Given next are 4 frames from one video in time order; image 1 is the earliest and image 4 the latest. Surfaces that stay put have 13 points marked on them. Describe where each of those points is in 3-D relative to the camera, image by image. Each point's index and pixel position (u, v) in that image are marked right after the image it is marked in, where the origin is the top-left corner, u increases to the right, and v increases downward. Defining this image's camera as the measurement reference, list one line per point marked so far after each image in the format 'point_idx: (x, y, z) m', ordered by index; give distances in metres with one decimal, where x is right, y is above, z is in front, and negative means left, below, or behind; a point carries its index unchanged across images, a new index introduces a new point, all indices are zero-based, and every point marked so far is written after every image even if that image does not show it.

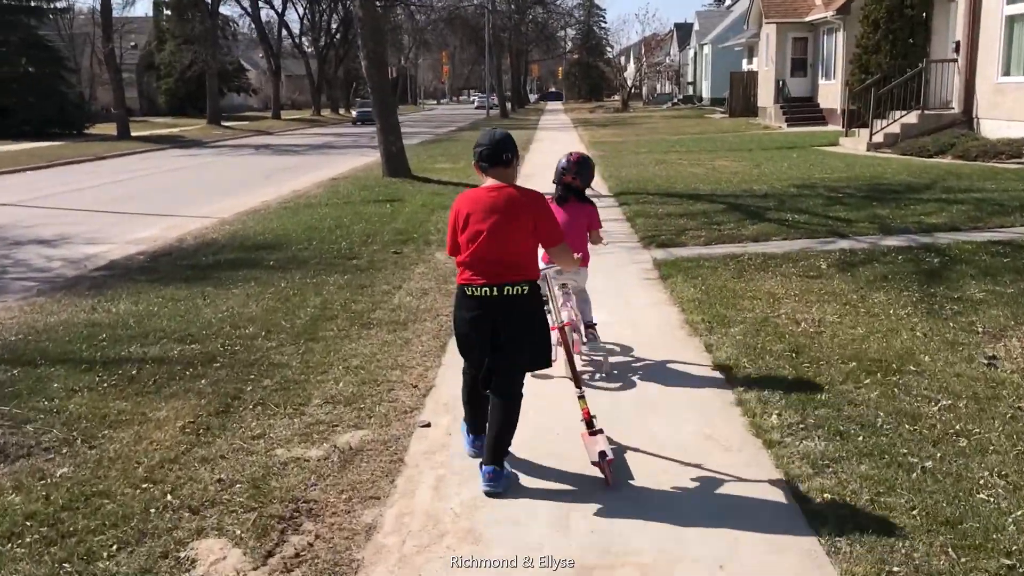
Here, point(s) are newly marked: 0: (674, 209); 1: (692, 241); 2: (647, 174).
0: (+2.1, +1.0, +12.3) m
1: (+1.9, +0.5, +10.0) m
2: (+2.5, +2.1, +17.6) m
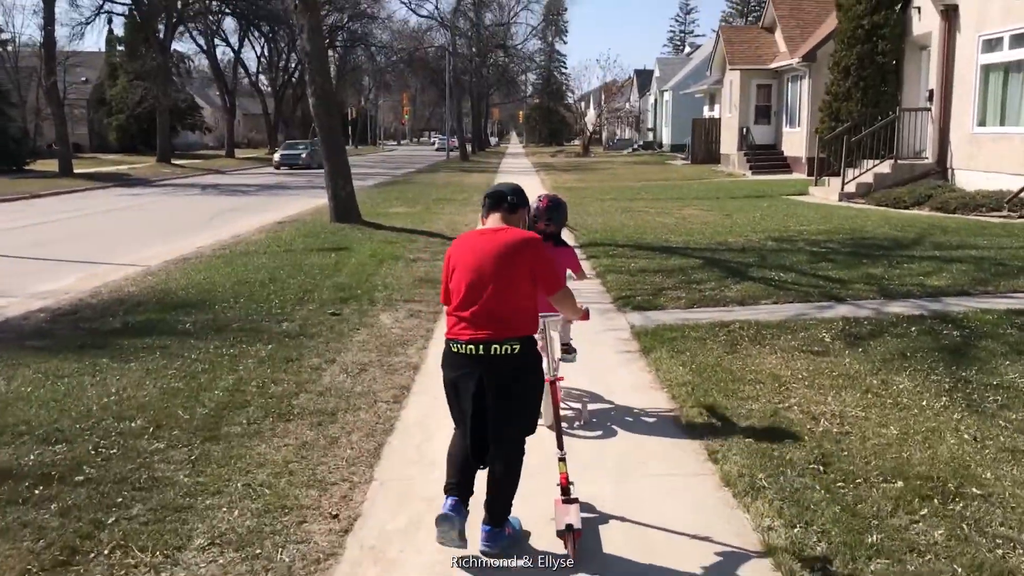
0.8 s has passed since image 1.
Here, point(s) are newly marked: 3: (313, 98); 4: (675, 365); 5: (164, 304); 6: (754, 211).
0: (+1.6, +0.3, +11.2) m
1: (+1.5, -0.1, +8.8) m
2: (+1.8, +1.1, +16.5) m
3: (-3.1, +3.0, +14.9) m
4: (+1.1, -0.5, +6.4) m
5: (-3.4, -0.2, +9.3) m
6: (+4.6, +1.5, +18.1) m
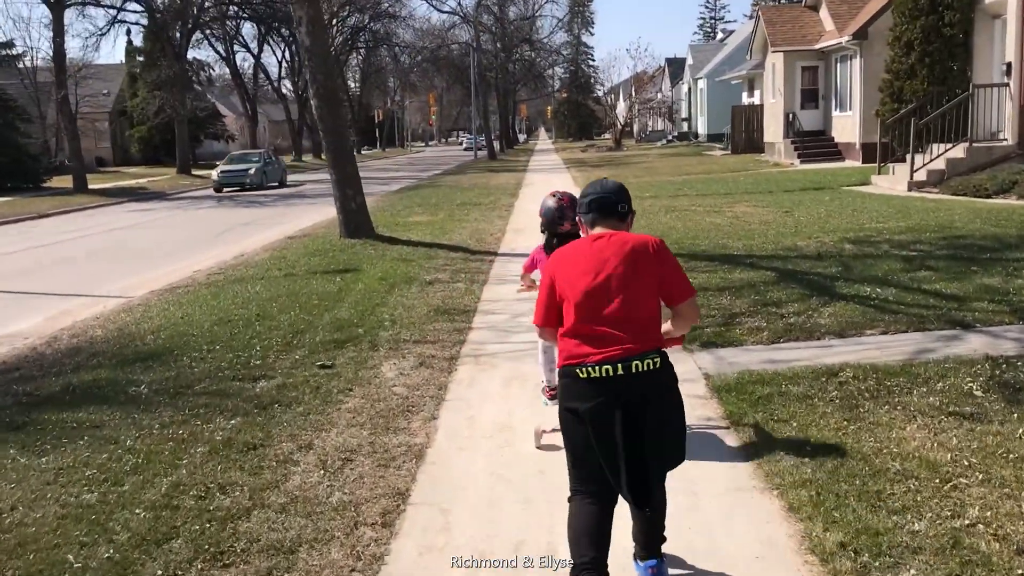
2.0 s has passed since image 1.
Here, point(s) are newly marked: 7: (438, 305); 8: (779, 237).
0: (+1.9, +0.1, +9.3) m
1: (+1.8, -0.4, +7.0) m
2: (+2.3, +0.9, +14.7) m
3: (-2.7, +2.6, +13.2) m
4: (+1.3, -0.8, +4.6) m
5: (-3.1, -0.5, +7.6) m
6: (+5.2, +1.4, +16.2) m
7: (-0.7, -0.2, +9.1) m
8: (+3.6, +0.7, +12.8) m
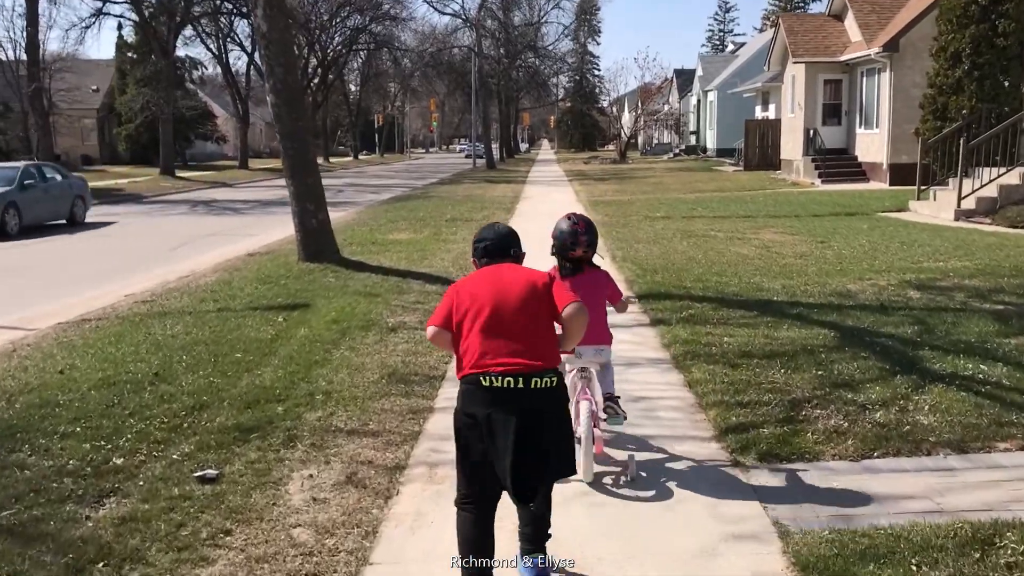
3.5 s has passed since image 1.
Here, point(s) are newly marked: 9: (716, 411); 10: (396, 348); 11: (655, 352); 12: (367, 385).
0: (+1.8, -0.4, +7.2) m
1: (+1.6, -0.8, +4.9) m
2: (+2.2, +0.4, +12.5) m
3: (-2.8, +2.2, +11.1) m
4: (+1.2, -1.2, +2.5) m
5: (-3.2, -0.9, +5.5) m
6: (+5.1, +0.8, +14.0) m
7: (-0.8, -0.6, +6.9) m
8: (+3.5, +0.1, +10.6) m
9: (+1.2, -0.7, +5.5) m
10: (-0.9, -0.5, +7.5) m
11: (+1.1, -0.5, +7.1) m
12: (-0.9, -0.7, +6.3) m
